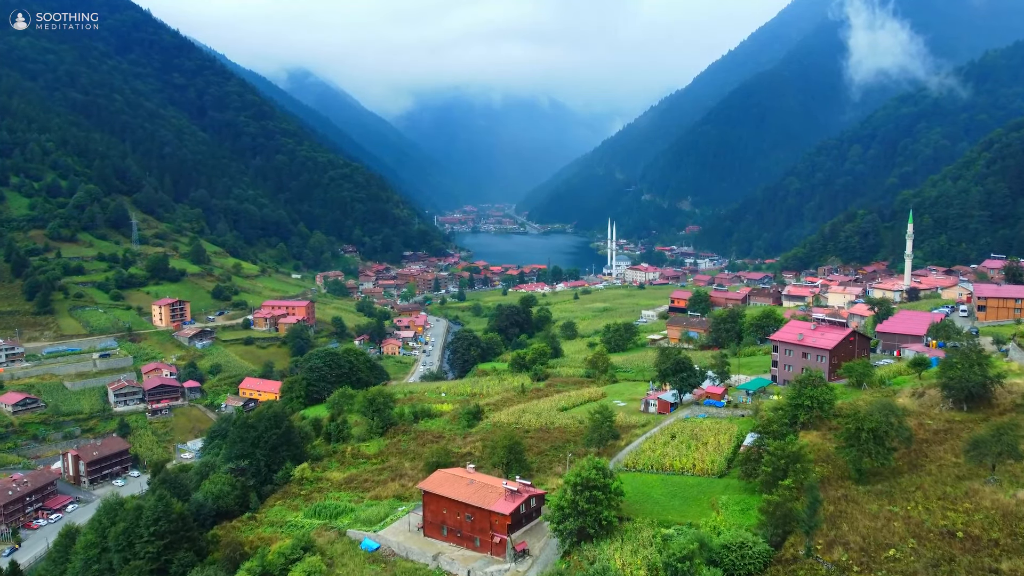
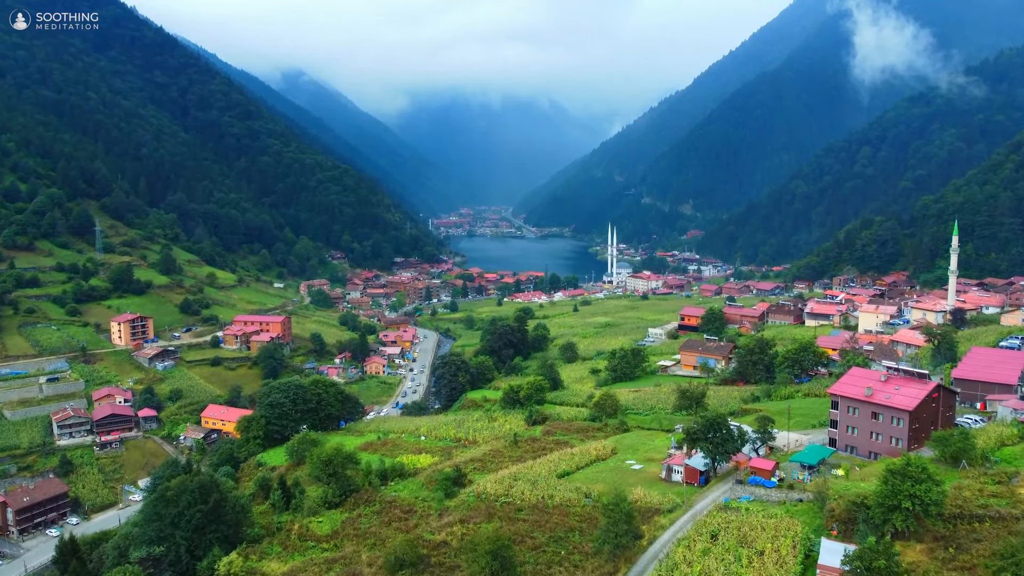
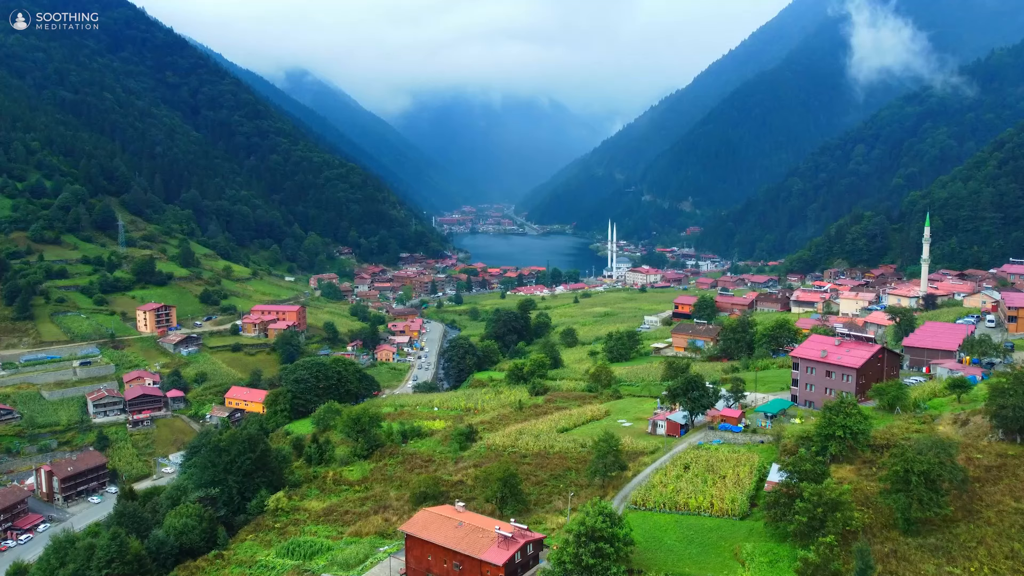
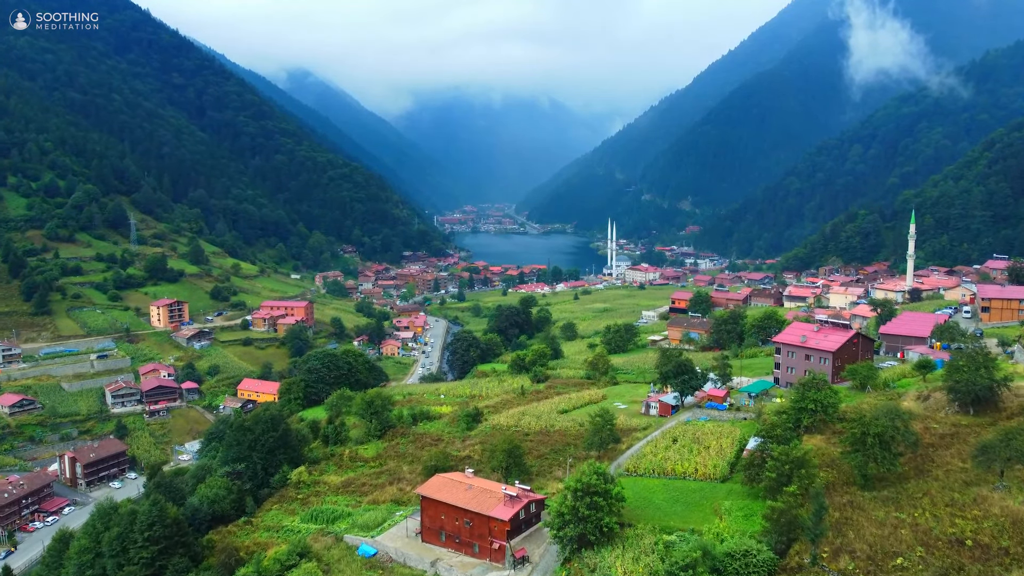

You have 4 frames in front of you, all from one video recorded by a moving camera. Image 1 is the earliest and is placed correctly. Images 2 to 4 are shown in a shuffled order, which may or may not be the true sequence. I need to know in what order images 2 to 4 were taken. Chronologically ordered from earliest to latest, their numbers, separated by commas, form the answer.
4, 3, 2
